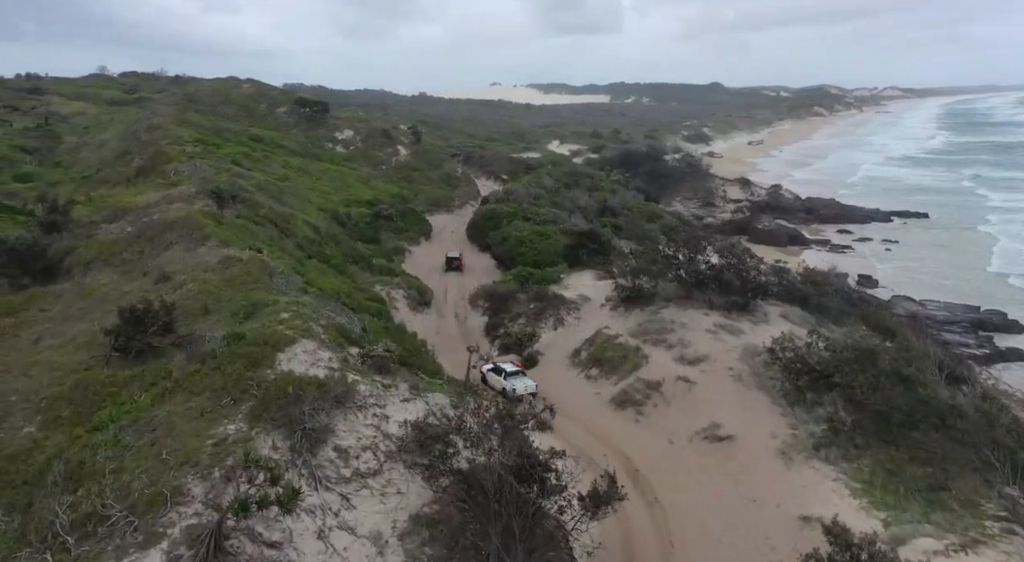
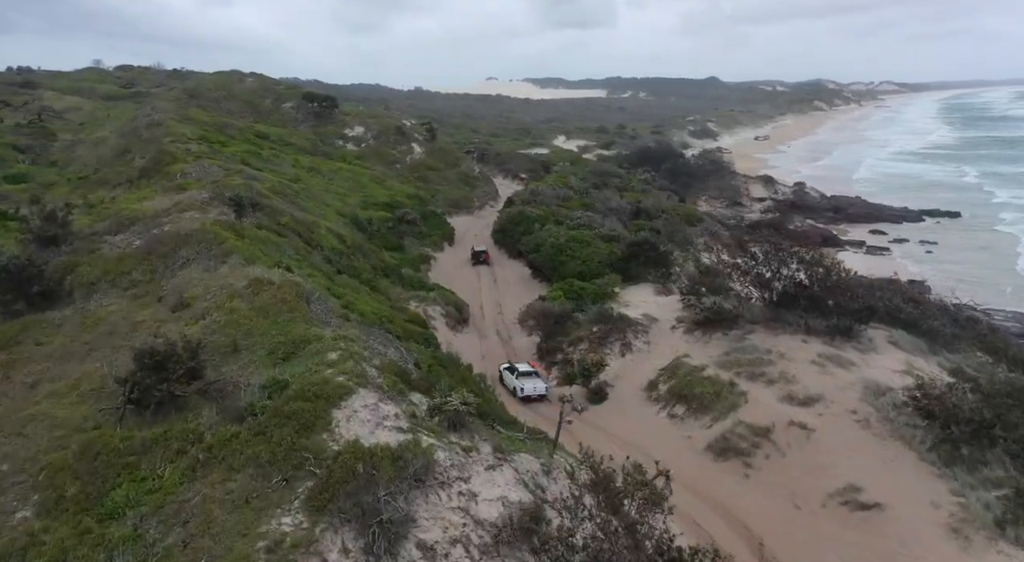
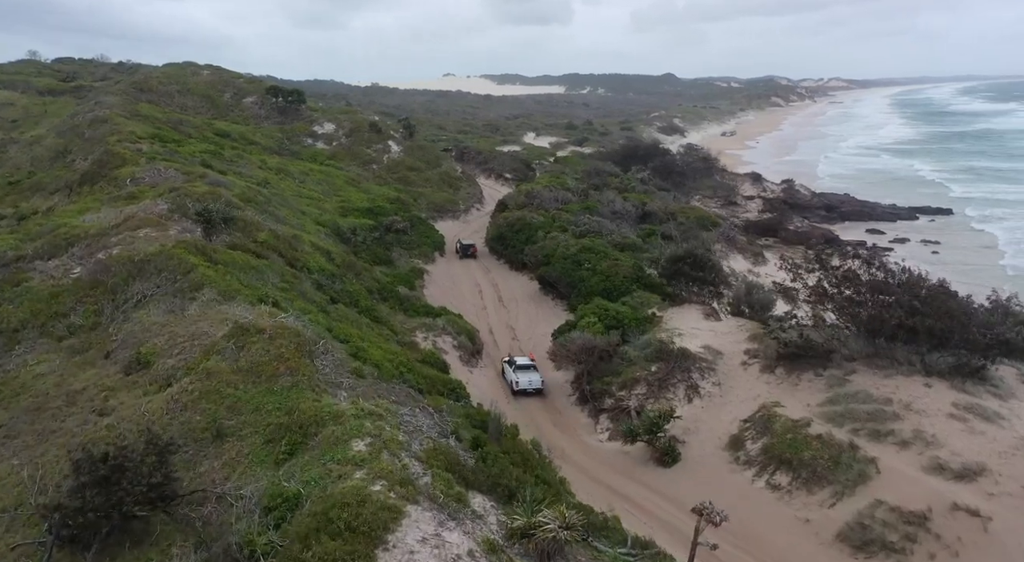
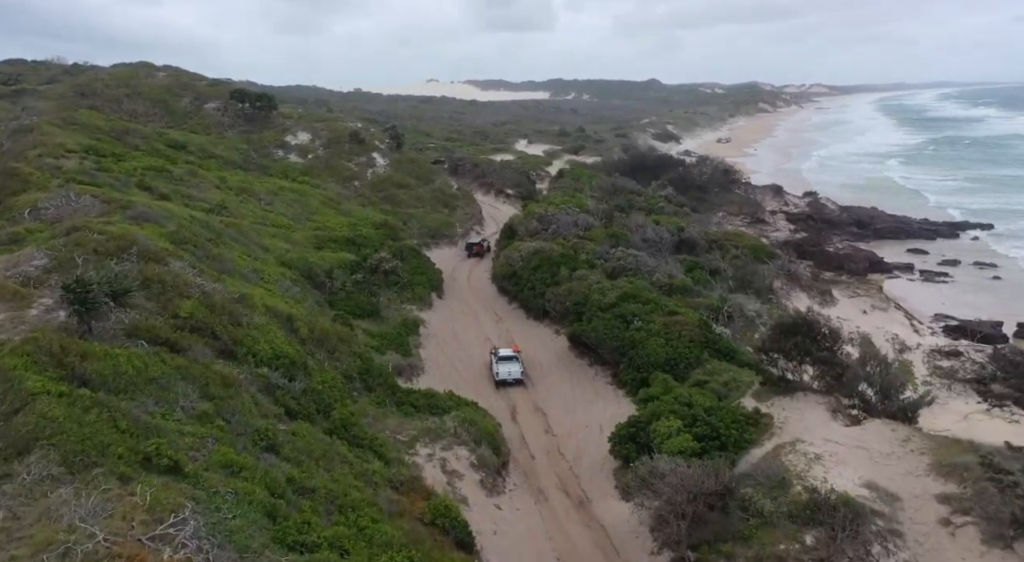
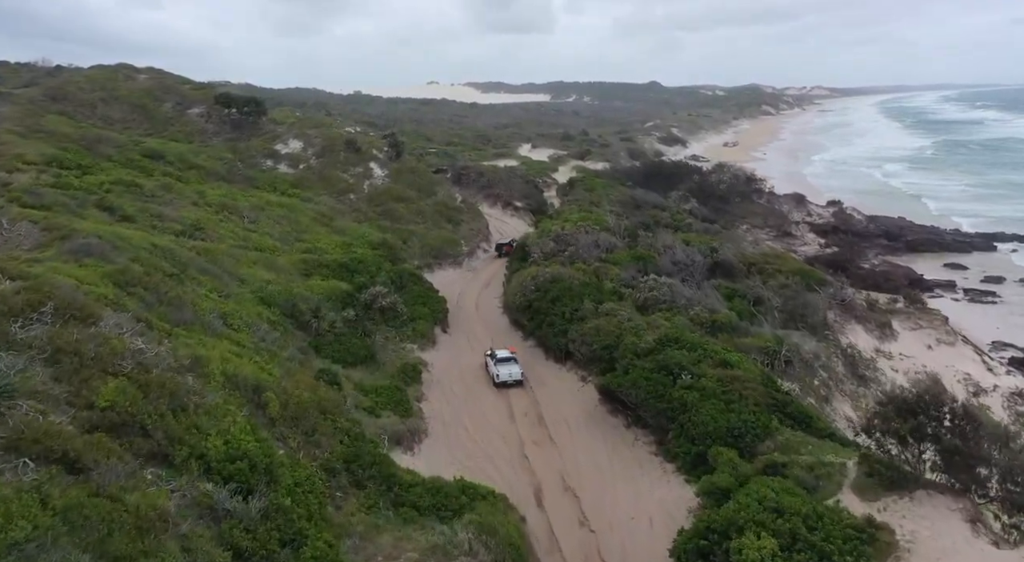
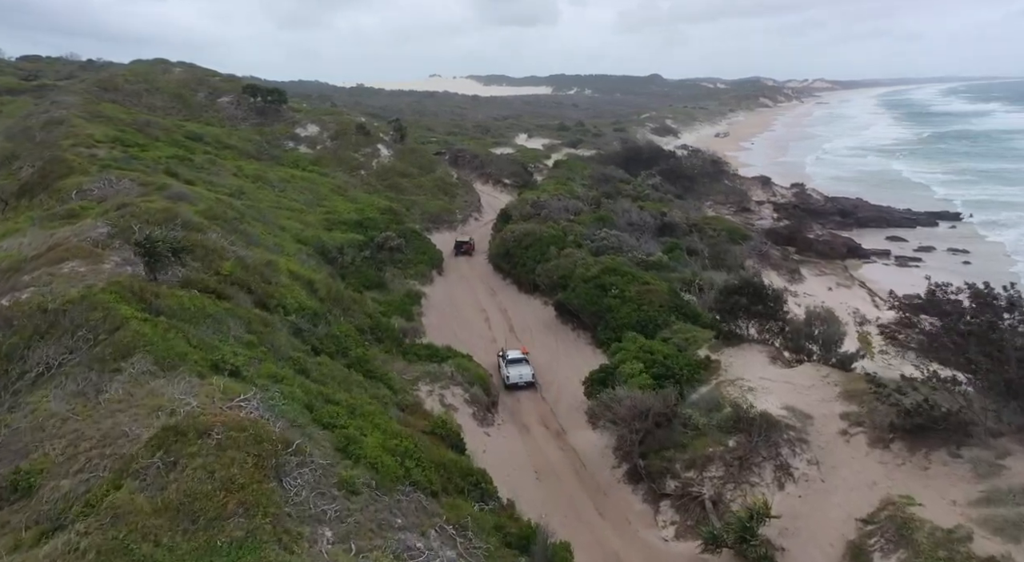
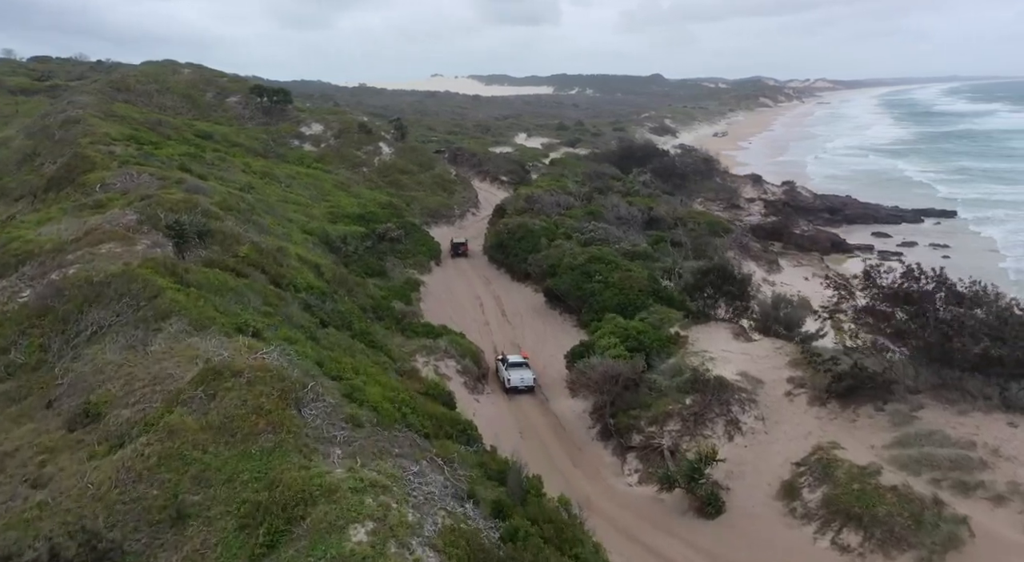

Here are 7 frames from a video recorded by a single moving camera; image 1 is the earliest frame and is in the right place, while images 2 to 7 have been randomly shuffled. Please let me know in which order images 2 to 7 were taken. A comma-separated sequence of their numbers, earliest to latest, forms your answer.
2, 3, 7, 6, 4, 5
